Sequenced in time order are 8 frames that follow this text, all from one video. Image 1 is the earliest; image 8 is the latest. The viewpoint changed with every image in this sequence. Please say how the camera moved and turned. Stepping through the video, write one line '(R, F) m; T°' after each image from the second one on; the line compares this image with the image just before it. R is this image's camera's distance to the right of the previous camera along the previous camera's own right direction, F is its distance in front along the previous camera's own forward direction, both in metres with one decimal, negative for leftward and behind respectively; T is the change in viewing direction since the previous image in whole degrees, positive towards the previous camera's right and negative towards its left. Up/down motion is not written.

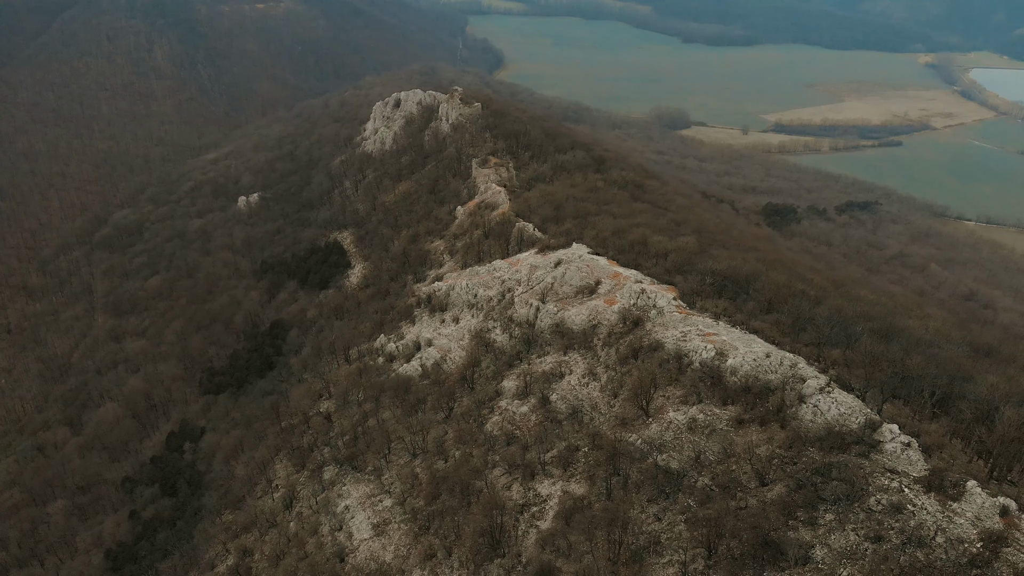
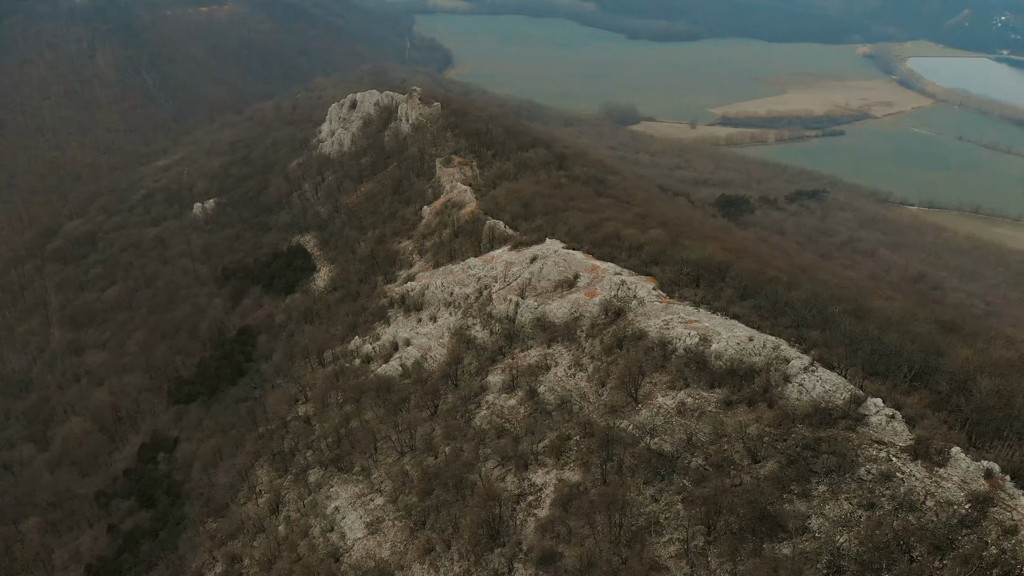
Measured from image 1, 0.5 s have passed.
(-0.9, -0.3) m; +4°
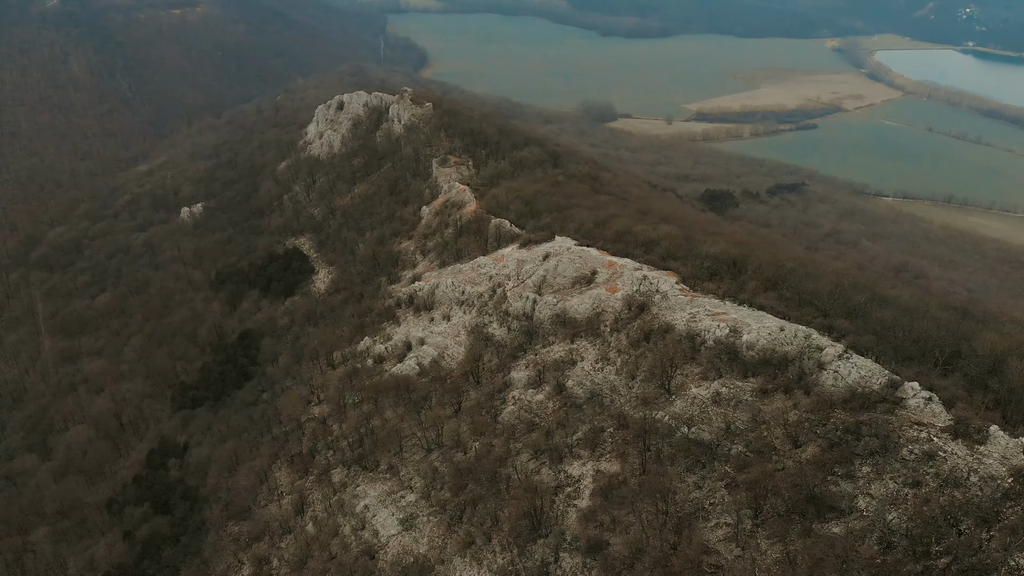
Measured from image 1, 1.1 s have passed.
(-1.6, -0.4) m; +1°
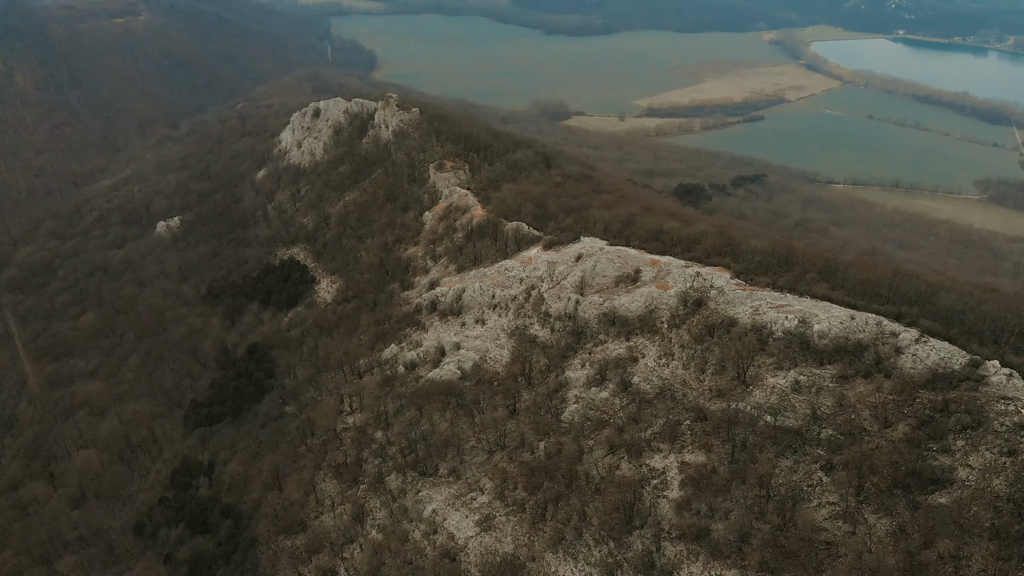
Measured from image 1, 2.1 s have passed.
(-3.6, -0.5) m; +3°
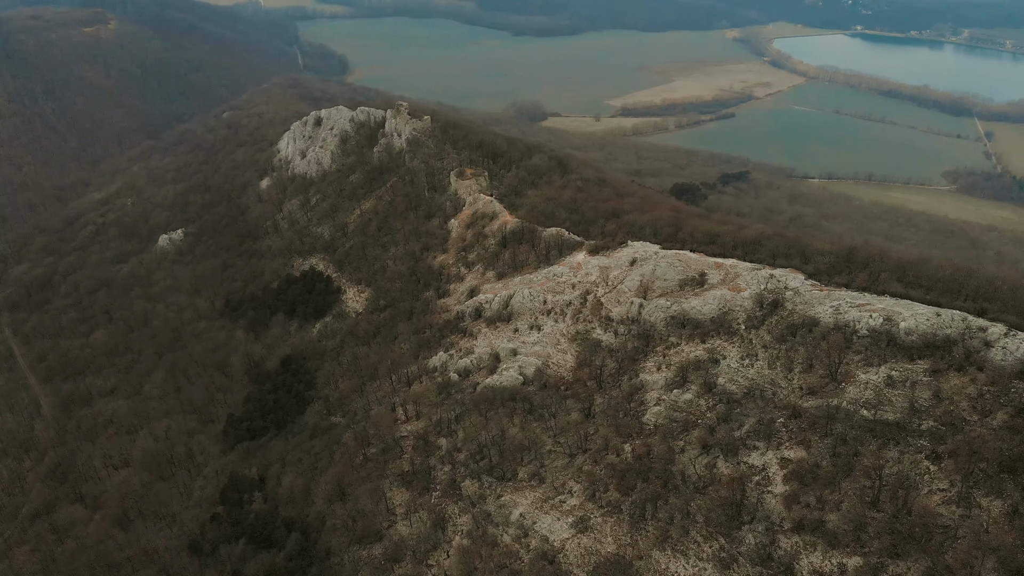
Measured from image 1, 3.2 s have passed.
(-3.9, -0.6) m; +1°
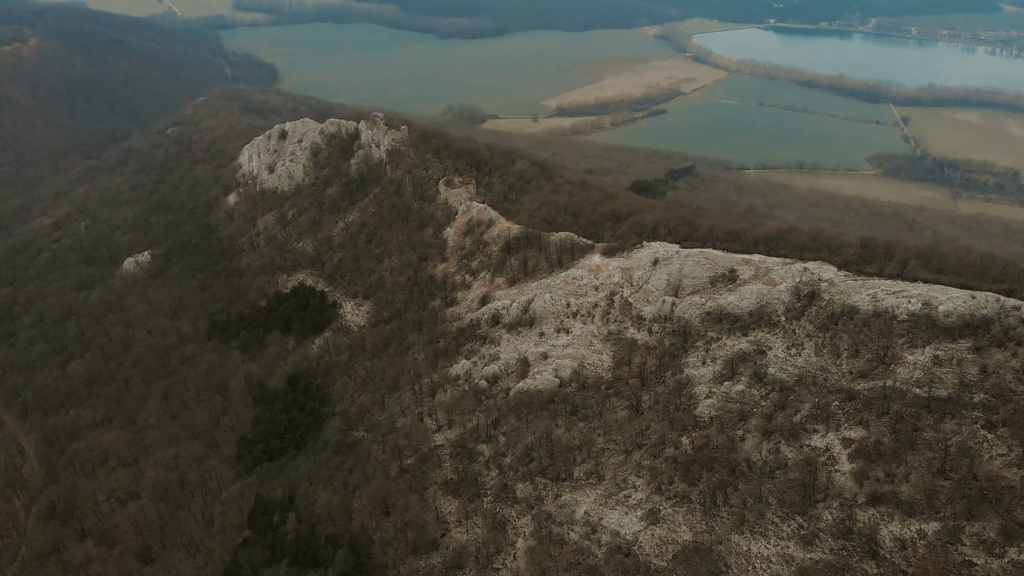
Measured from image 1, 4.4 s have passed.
(-4.2, -0.6) m; +4°
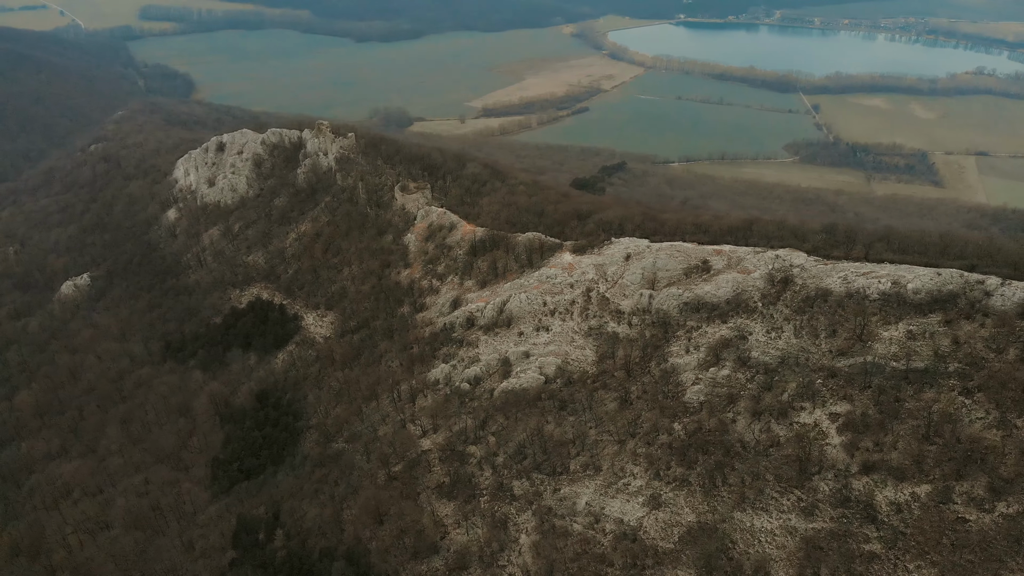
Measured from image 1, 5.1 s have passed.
(-1.8, 0.0) m; +5°
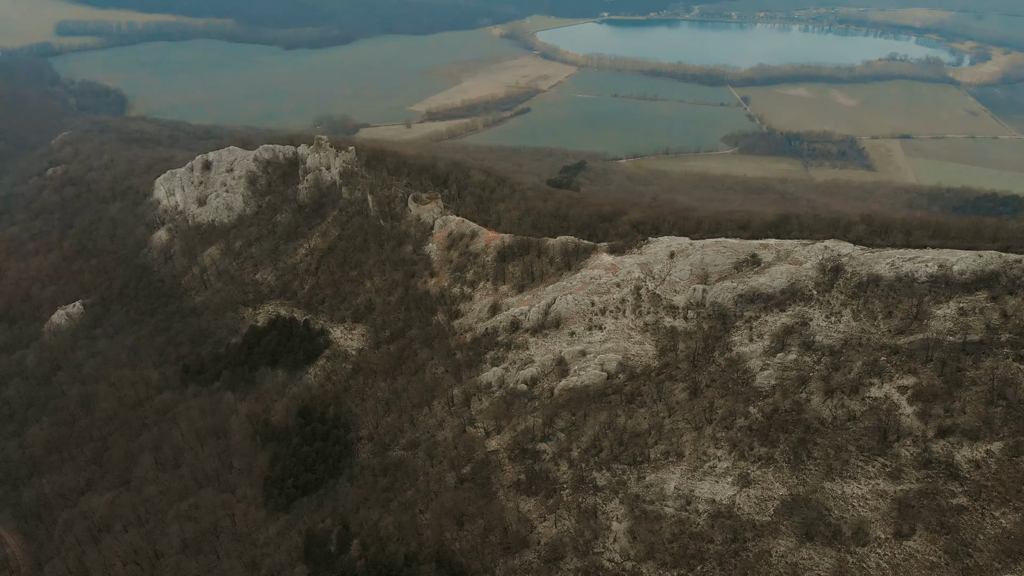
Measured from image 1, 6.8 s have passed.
(-5.4, -1.7) m; +3°
